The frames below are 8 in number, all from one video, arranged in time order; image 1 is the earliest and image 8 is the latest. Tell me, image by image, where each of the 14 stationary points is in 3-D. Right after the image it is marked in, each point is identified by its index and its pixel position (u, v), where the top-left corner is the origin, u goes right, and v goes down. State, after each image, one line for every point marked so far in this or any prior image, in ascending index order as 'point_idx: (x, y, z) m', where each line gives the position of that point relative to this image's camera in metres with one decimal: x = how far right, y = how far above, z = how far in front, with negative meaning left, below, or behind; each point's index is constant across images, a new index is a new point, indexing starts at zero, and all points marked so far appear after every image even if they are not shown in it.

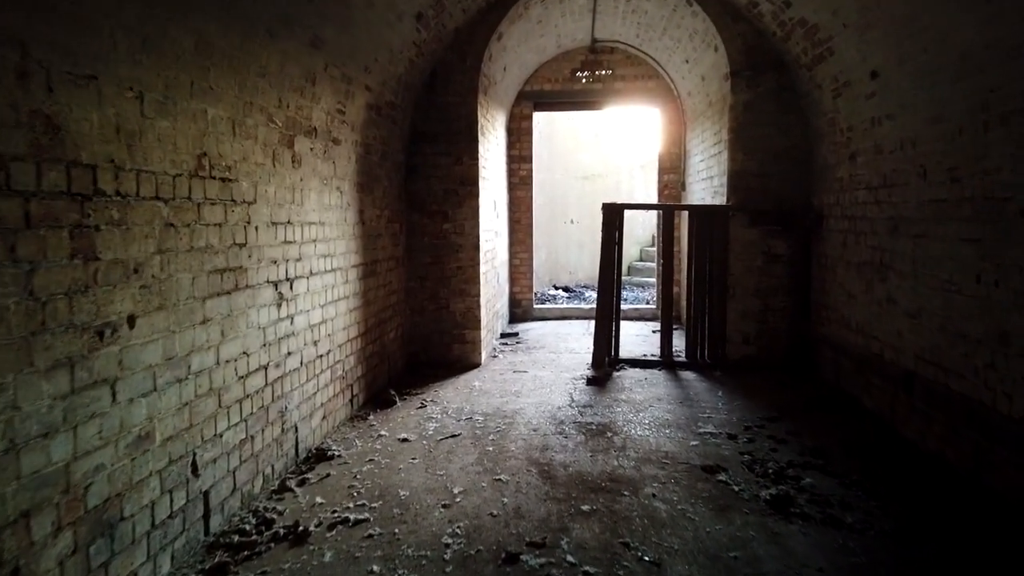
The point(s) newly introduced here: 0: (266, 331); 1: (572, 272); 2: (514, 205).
0: (-0.9, -0.2, +3.0) m
1: (+0.8, +0.2, +10.8) m
2: (0.0, +0.8, +7.6) m
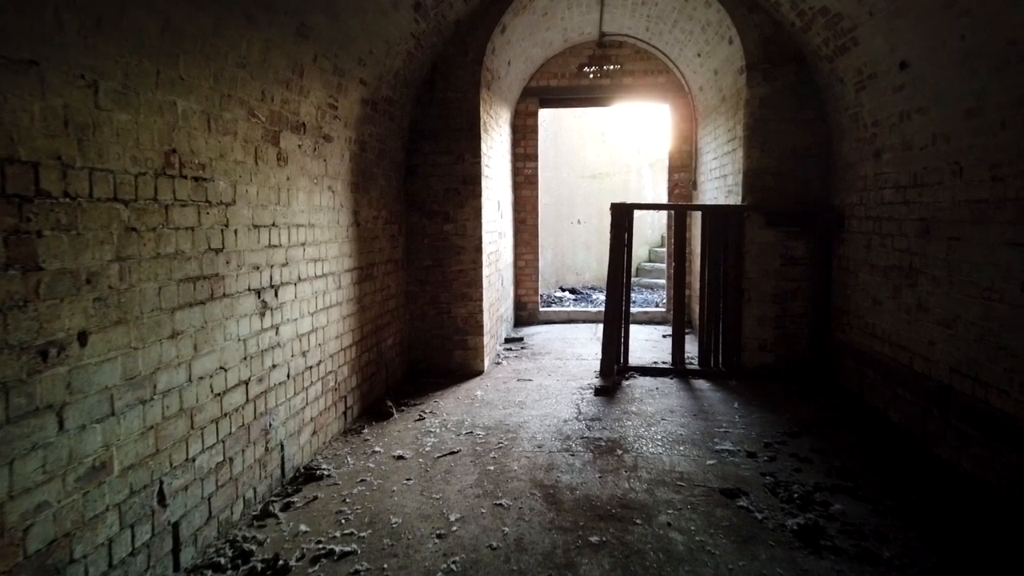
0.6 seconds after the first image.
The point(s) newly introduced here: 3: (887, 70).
0: (-0.9, -0.2, +2.7) m
1: (+0.9, +0.2, +10.5) m
2: (+0.1, +0.8, +7.4) m
3: (+1.8, +1.0, +3.7) m
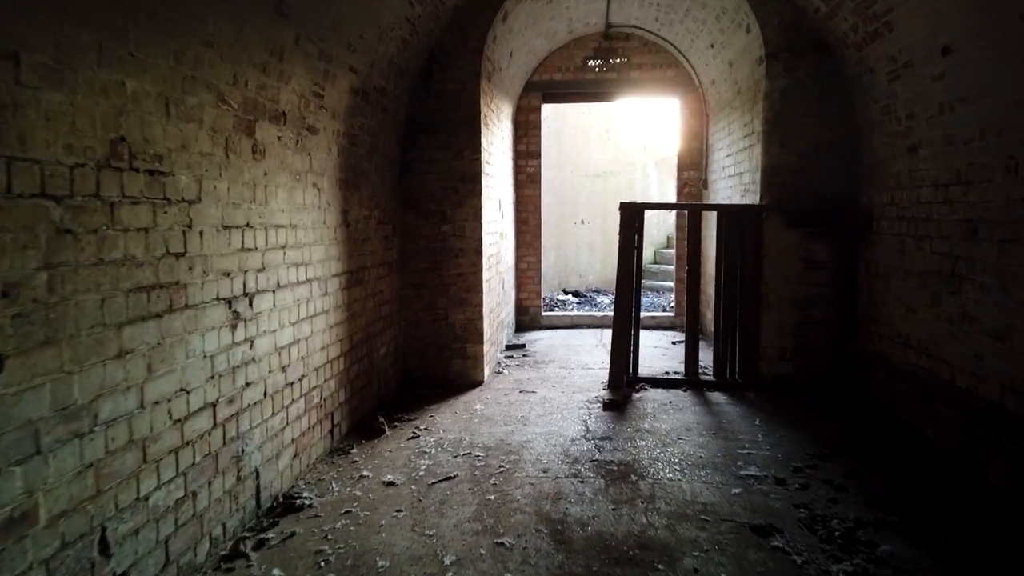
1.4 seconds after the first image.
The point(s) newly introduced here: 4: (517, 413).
0: (-0.9, -0.2, +2.4) m
1: (+0.9, +0.2, +10.2) m
2: (+0.1, +0.8, +7.0) m
3: (+1.8, +1.0, +3.4) m
4: (0.0, -0.6, +4.0) m
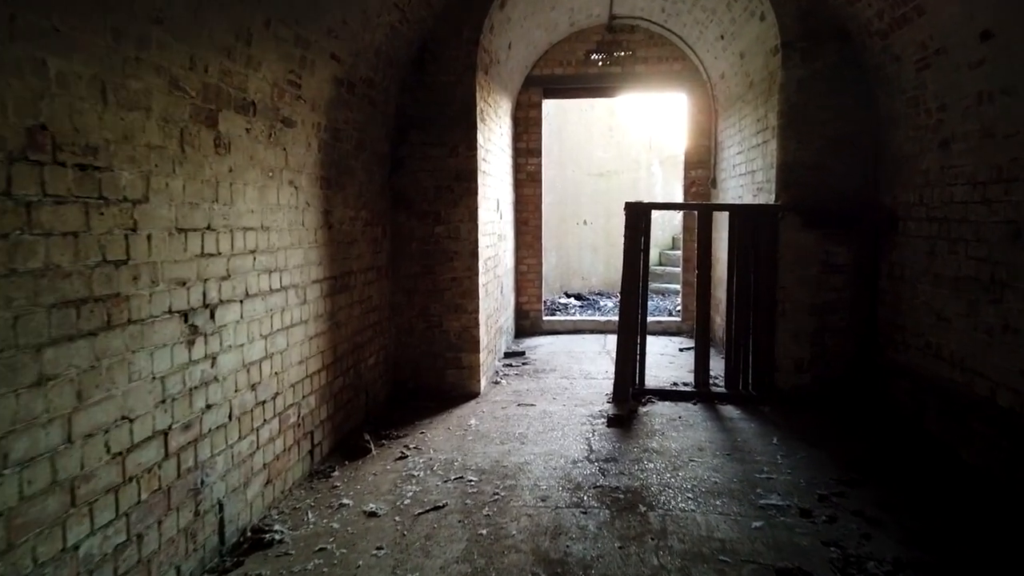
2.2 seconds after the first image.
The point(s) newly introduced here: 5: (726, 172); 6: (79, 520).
0: (-0.9, -0.3, +2.1) m
1: (+0.9, +0.1, +9.9) m
2: (+0.1, +0.7, +6.8) m
3: (+1.8, +1.0, +3.1) m
4: (0.0, -0.7, +3.7) m
5: (+1.6, +0.9, +5.8) m
6: (-1.0, -0.5, +1.7) m
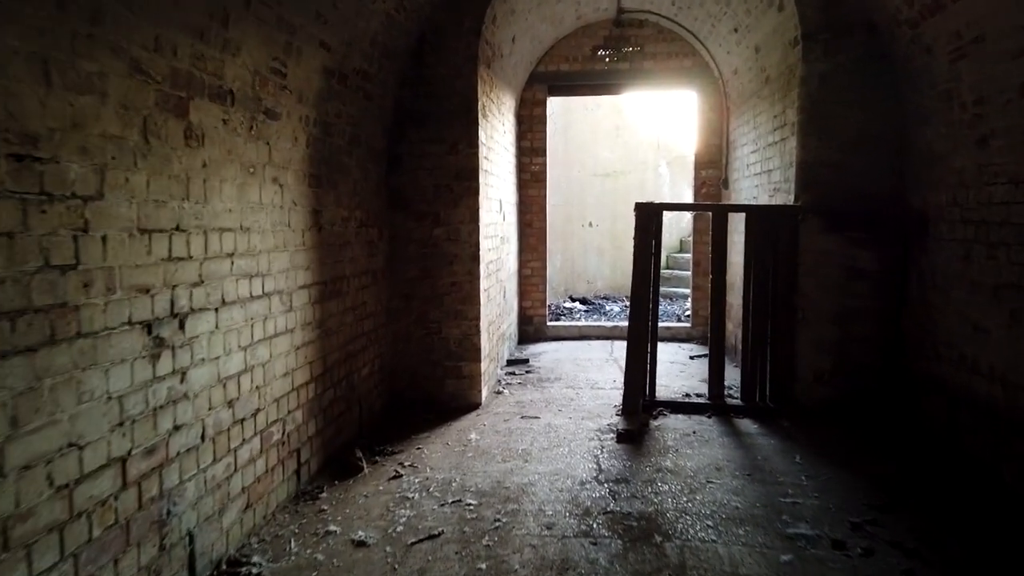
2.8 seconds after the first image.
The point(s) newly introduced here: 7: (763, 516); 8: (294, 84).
0: (-0.9, -0.3, +1.9) m
1: (+1.0, +0.1, +9.7) m
2: (+0.1, +0.7, +6.5) m
3: (+1.8, +1.0, +2.8) m
4: (0.0, -0.7, +3.5) m
5: (+1.6, +0.8, +5.6) m
6: (-1.0, -0.5, +1.5) m
7: (+0.9, -0.8, +2.6) m
8: (-0.8, +0.8, +2.8) m
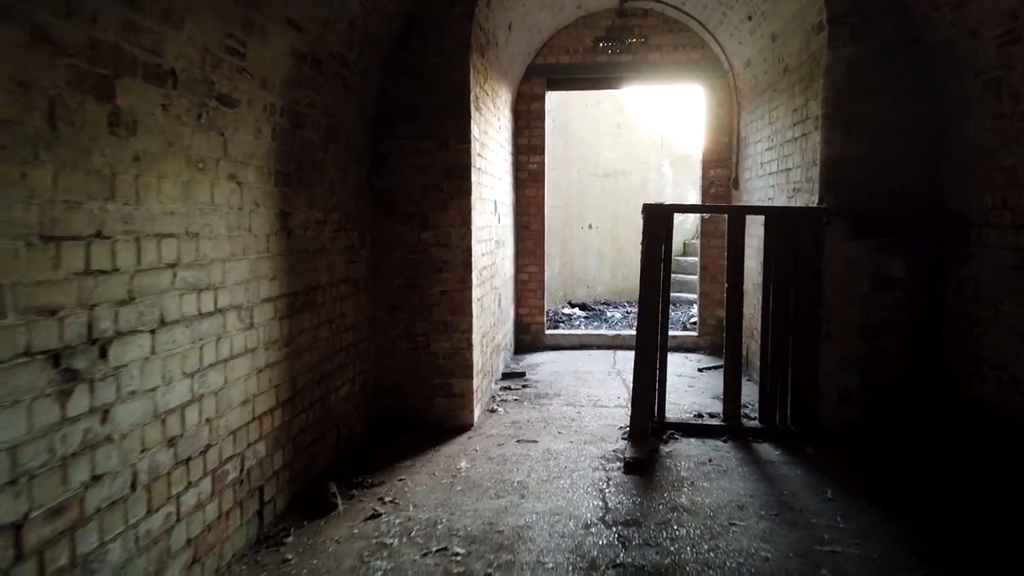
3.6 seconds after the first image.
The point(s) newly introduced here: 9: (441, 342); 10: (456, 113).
0: (-1.0, -0.3, +1.5) m
1: (+0.9, 0.0, +9.3) m
2: (+0.1, +0.6, +6.1) m
3: (+1.8, +0.9, +2.5) m
4: (0.0, -0.8, +3.1) m
5: (+1.6, +0.8, +5.2) m
6: (-1.0, -0.6, +1.1) m
7: (+0.8, -0.8, +2.2) m
8: (-0.8, +0.7, +2.5) m
9: (-0.4, -0.3, +3.9) m
10: (-0.3, +0.8, +3.7) m
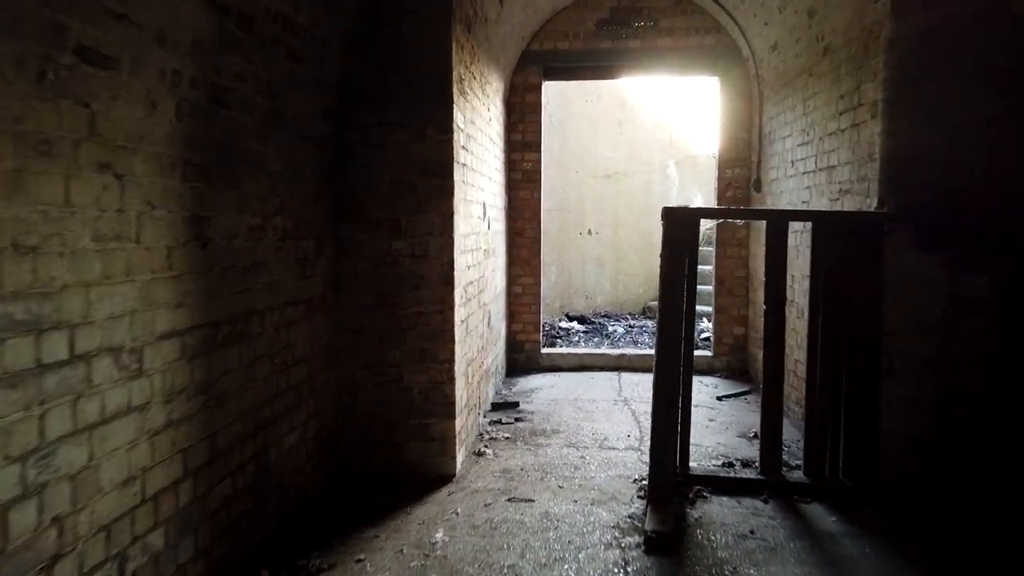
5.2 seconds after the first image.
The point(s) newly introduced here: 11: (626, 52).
0: (-1.0, -0.4, +0.8) m
1: (+0.8, -0.1, +8.6) m
2: (0.0, +0.5, +5.5) m
3: (+1.8, +0.8, +1.8) m
4: (0.0, -0.8, +2.4) m
5: (+1.6, +0.7, +4.5) m
6: (-1.0, -0.7, +0.4) m
7: (+0.8, -0.9, +1.6) m
8: (-0.8, +0.6, +1.8) m
9: (-0.4, -0.4, +3.2) m
10: (-0.3, +0.8, +3.1) m
11: (+0.8, +1.6, +5.2) m
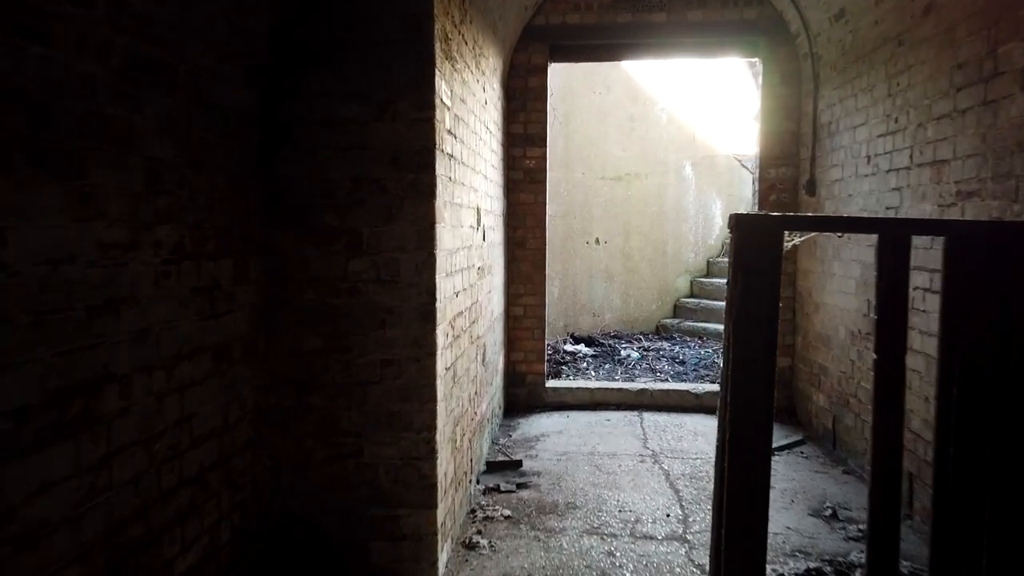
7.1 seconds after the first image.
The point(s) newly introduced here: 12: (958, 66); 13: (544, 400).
0: (-0.9, -0.5, -0.1) m
1: (+0.8, -0.2, +7.7) m
2: (0.0, +0.4, +4.6) m
3: (+1.8, +0.7, +0.9) m
4: (0.0, -0.9, +1.5) m
5: (+1.6, +0.6, +3.6) m
6: (-1.0, -0.7, -0.5) m
7: (+0.8, -1.0, +0.7) m
8: (-0.8, +0.5, +0.9) m
9: (-0.4, -0.5, +2.3) m
10: (-0.3, +0.7, +2.2) m
11: (+0.8, +1.5, +4.4) m
12: (+1.5, +0.7, +2.6) m
13: (+0.2, -0.7, +4.6) m
